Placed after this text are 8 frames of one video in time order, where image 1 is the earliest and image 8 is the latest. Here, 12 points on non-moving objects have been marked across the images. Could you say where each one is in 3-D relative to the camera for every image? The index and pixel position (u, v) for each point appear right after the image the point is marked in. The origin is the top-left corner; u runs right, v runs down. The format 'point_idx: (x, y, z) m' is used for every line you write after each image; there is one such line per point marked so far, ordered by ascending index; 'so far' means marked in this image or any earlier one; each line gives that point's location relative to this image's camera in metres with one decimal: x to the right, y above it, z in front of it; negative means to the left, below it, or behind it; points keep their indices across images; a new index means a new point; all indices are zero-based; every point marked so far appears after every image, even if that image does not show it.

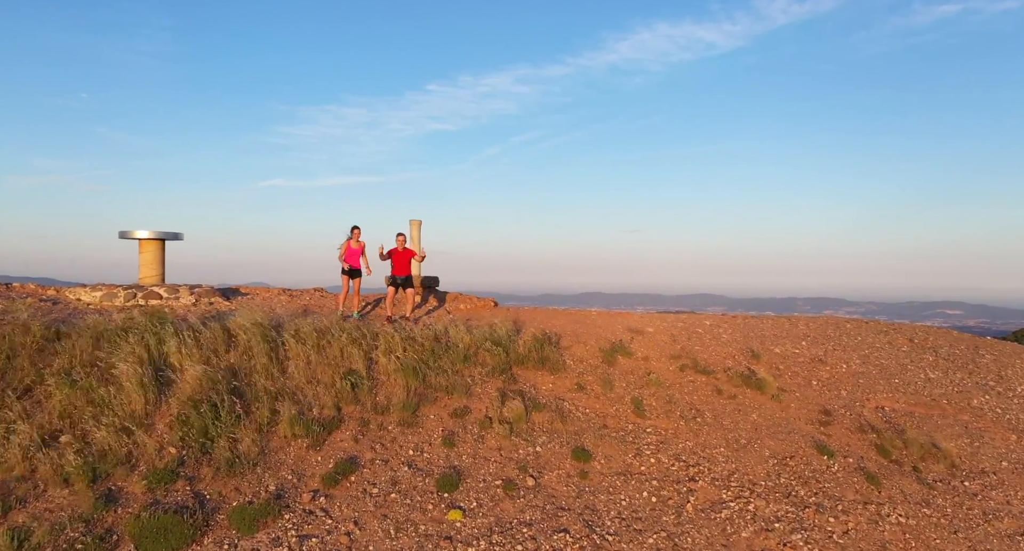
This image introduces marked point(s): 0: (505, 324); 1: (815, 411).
0: (-0.1, -0.8, +9.8) m
1: (+4.4, -2.0, +8.4) m
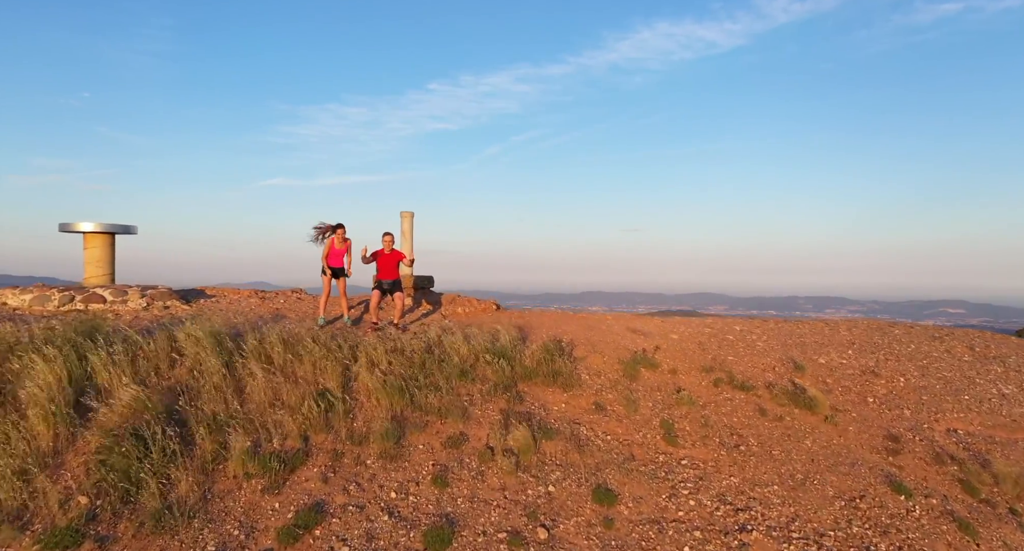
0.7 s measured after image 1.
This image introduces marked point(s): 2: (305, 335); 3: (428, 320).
0: (0.0, -0.8, +8.5) m
1: (+4.4, -1.9, +7.0) m
2: (-2.6, -0.8, +7.3) m
3: (-1.3, -0.7, +8.8) m
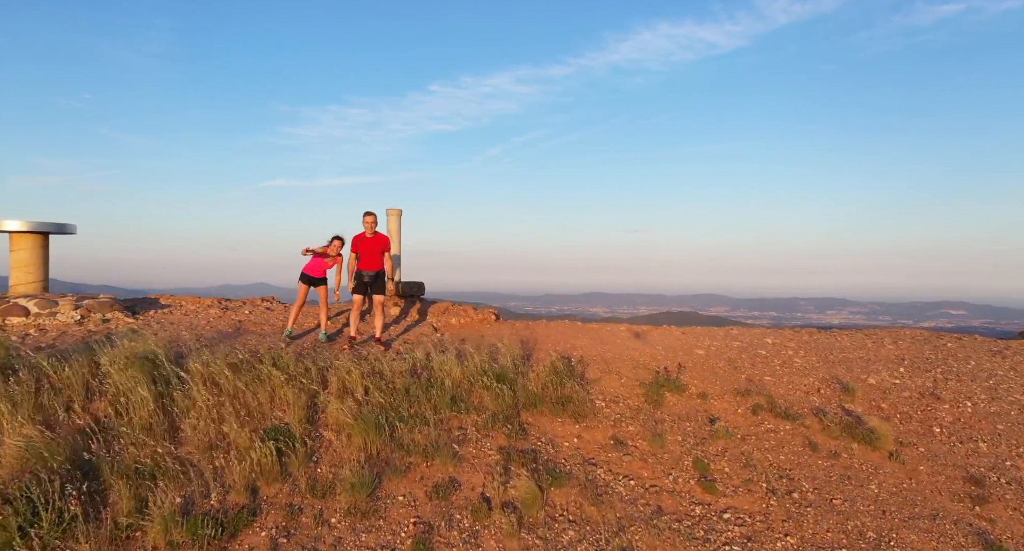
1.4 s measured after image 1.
0: (0.0, -0.9, +7.3) m
1: (+4.4, -2.0, +5.8) m
2: (-2.6, -0.9, +6.1) m
3: (-1.2, -0.8, +7.6) m
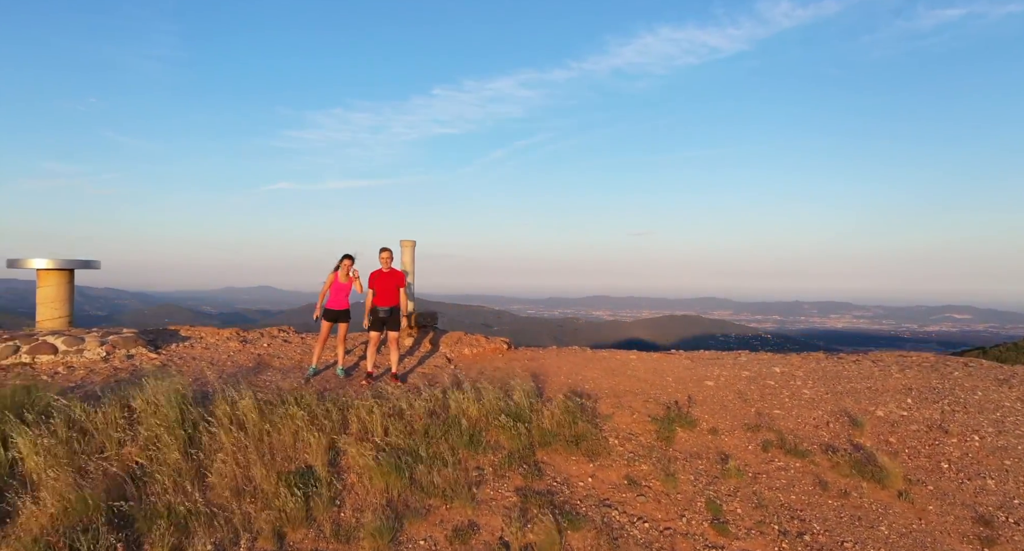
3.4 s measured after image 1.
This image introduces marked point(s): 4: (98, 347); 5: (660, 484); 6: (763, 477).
0: (+0.1, -1.4, +7.4) m
1: (+4.6, -2.5, +5.9) m
2: (-2.4, -1.3, +6.2) m
3: (-1.1, -1.2, +7.8) m
4: (-4.8, -0.8, +6.7) m
5: (+1.5, -2.2, +6.0) m
6: (+2.7, -2.2, +6.3) m
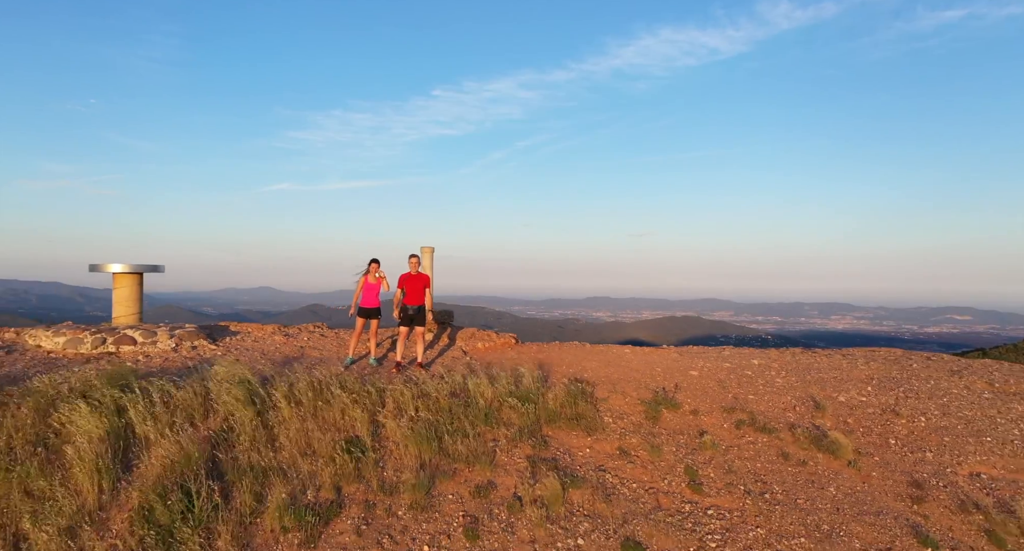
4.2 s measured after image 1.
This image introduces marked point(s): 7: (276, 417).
0: (+0.3, -1.4, +8.6) m
1: (+4.7, -2.5, +7.1) m
2: (-2.3, -1.3, +7.3) m
3: (-0.9, -1.3, +8.9) m
4: (-4.6, -0.9, +7.9) m
5: (+1.7, -2.2, +7.1) m
6: (+2.8, -2.2, +7.4) m
7: (-2.6, -1.6, +6.5) m
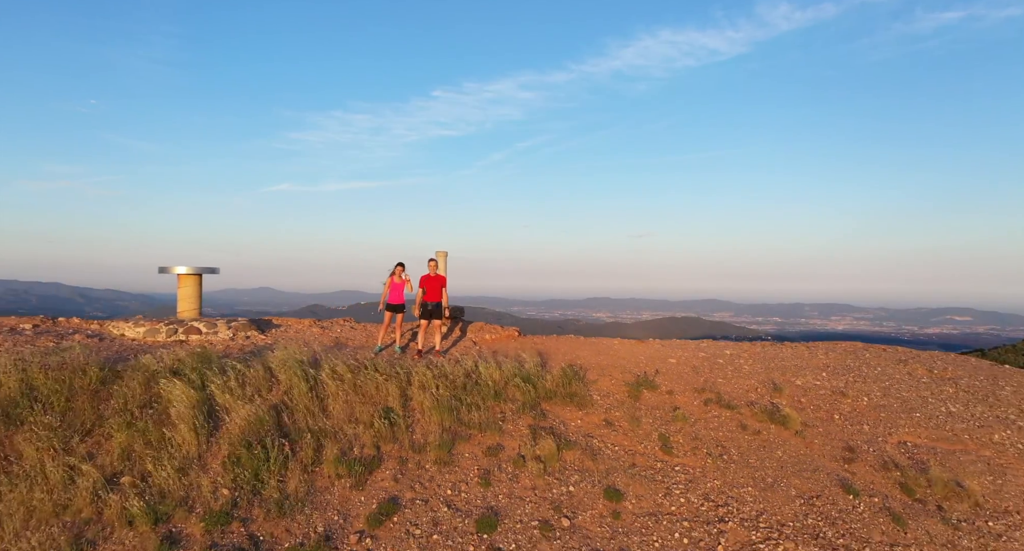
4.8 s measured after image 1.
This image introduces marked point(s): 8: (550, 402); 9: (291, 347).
0: (+0.3, -1.4, +10.1) m
1: (+4.8, -2.5, +8.5) m
2: (-2.2, -1.4, +8.8) m
3: (-0.9, -1.3, +10.4) m
4: (-4.6, -0.9, +9.3) m
5: (+1.7, -2.2, +8.6) m
6: (+2.9, -2.2, +8.9) m
7: (-2.6, -1.6, +8.0) m
8: (+0.6, -1.9, +8.9) m
9: (-3.6, -1.1, +9.3) m
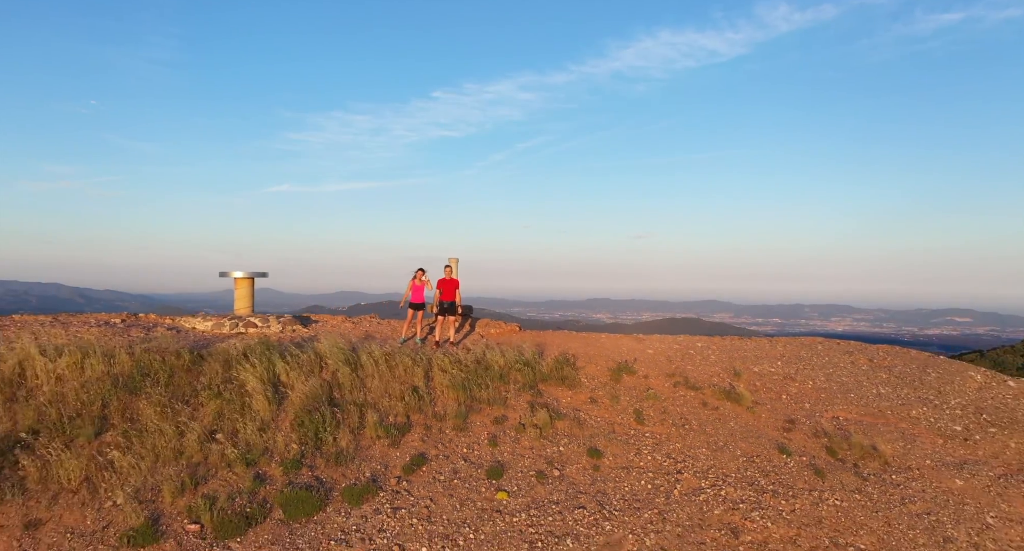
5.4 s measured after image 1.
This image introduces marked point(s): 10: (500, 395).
0: (+1.5, -1.3, +9.5) m
1: (+6.0, -2.4, +8.0) m
2: (-1.0, -1.2, +8.3) m
3: (+0.3, -1.2, +9.9) m
4: (-3.4, -0.7, +8.8) m
5: (+2.9, -2.1, +8.1) m
6: (+4.1, -2.1, +8.4) m
7: (-1.4, -1.5, +7.5) m
8: (+1.7, -1.8, +8.4) m
9: (-2.5, -1.0, +8.8) m
10: (-0.2, -2.3, +11.5) m
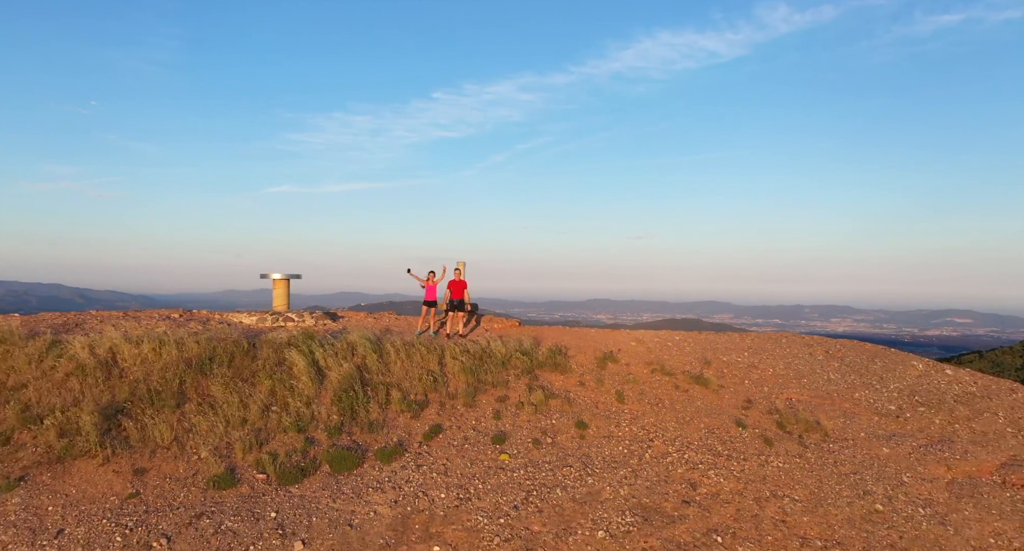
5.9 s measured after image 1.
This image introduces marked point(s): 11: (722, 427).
0: (+1.5, -1.3, +11.6) m
1: (+6.0, -2.4, +10.1) m
2: (-1.0, -1.3, +10.4) m
3: (+0.3, -1.2, +12.0) m
4: (-3.4, -0.8, +10.9) m
5: (+2.9, -2.1, +10.2) m
6: (+4.1, -2.1, +10.5) m
7: (-1.4, -1.5, +9.6) m
8: (+1.7, -1.9, +10.5) m
9: (-2.4, -1.0, +10.9) m
10: (-0.2, -2.4, +13.5) m
11: (+4.6, -3.3, +12.7) m
